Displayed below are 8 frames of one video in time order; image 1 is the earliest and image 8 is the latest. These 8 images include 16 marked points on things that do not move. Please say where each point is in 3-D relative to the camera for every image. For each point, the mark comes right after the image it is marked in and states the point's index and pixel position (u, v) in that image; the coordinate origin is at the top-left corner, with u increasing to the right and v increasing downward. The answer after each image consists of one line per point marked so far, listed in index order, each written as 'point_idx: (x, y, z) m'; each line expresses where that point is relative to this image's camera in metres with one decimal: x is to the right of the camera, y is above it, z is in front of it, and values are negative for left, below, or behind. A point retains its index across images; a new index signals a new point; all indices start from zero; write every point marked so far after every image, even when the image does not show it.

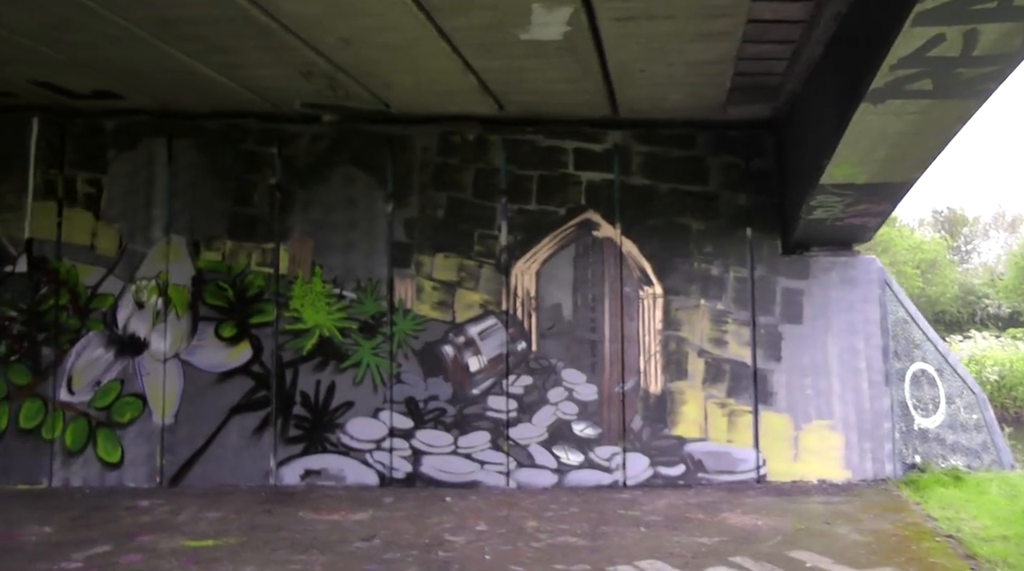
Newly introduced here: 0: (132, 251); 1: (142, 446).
0: (-1.7, +0.2, +4.6) m
1: (-1.6, -0.7, +4.5) m
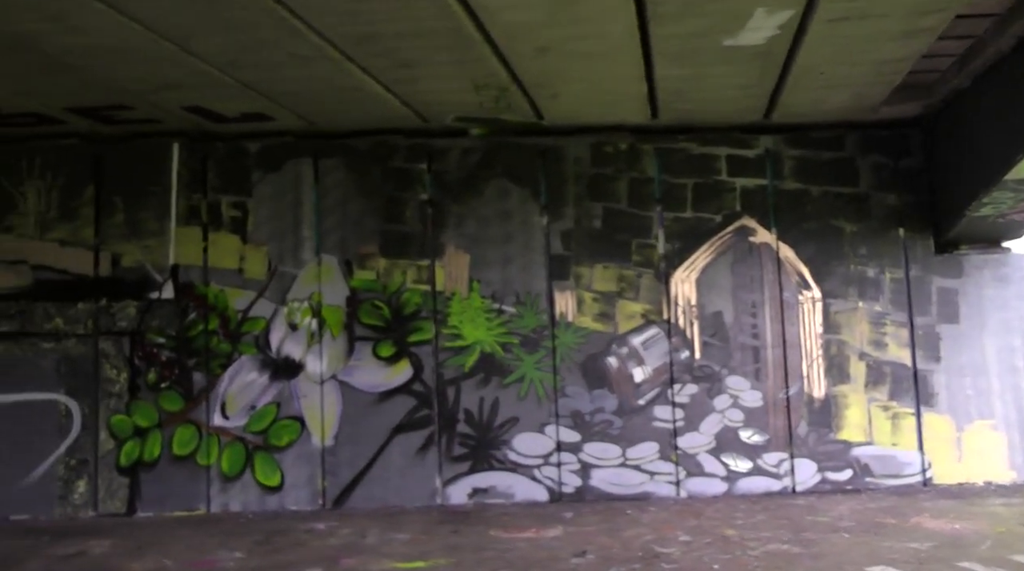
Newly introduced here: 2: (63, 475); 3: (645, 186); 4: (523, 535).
0: (-1.0, +0.1, +4.5) m
1: (-0.9, -0.8, +4.4) m
2: (-2.0, -0.8, +4.4) m
3: (+0.6, +0.4, +4.5) m
4: (+0.1, -1.0, +3.8) m
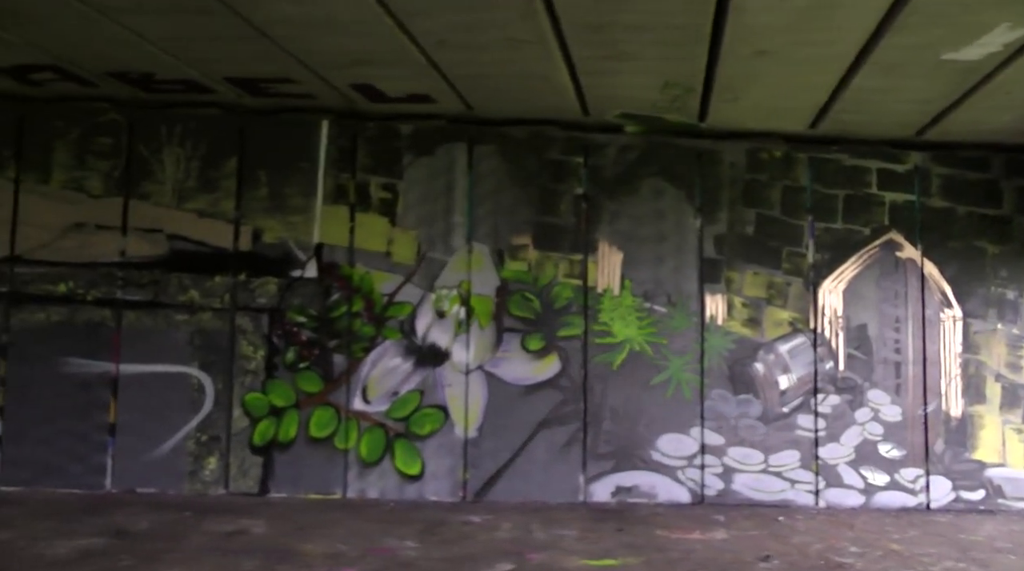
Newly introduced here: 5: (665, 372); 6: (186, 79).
0: (-0.3, +0.1, +4.4) m
1: (-0.3, -0.8, +4.3) m
2: (-1.4, -0.7, +4.3) m
3: (+1.3, +0.4, +4.5) m
4: (+0.7, -1.0, +3.8) m
5: (+0.7, -0.4, +4.4) m
6: (-1.4, +0.9, +4.2) m
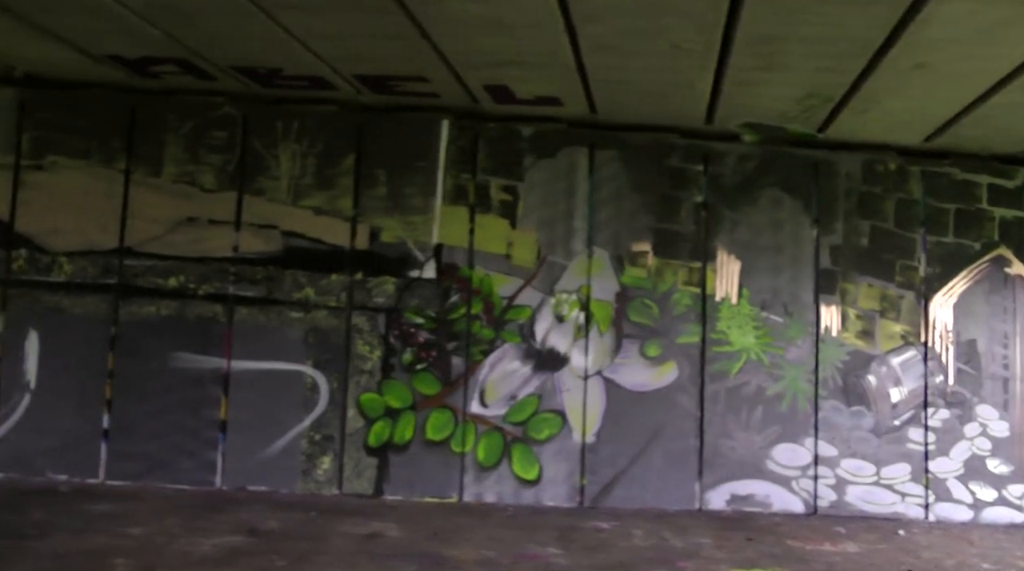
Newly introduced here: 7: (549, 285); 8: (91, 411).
0: (+0.2, +0.1, +4.4) m
1: (+0.2, -0.8, +4.3) m
2: (-0.9, -0.7, +4.3) m
3: (+1.8, +0.4, +4.5) m
4: (+1.2, -1.0, +3.8) m
5: (+1.2, -0.4, +4.4) m
6: (-0.8, +0.9, +4.2) m
7: (+0.2, 0.0, +4.4) m
8: (-1.8, -0.5, +4.3) m
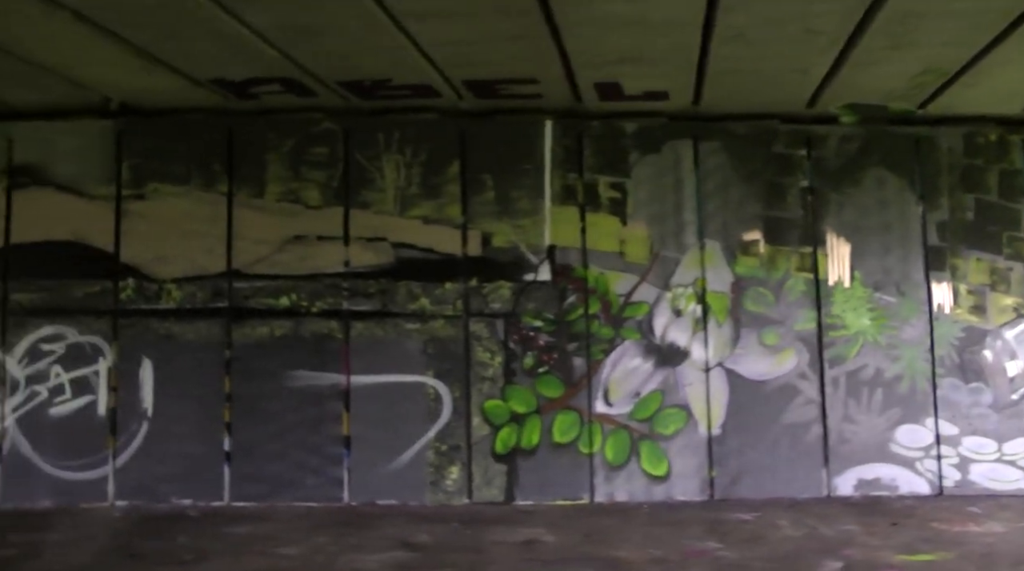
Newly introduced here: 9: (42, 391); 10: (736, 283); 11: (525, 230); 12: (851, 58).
0: (+0.7, +0.1, +4.4) m
1: (+0.8, -0.7, +4.3) m
2: (-0.3, -0.7, +4.3) m
3: (+2.3, +0.5, +4.5) m
4: (+1.8, -0.9, +3.8) m
5: (+1.7, -0.3, +4.4) m
6: (-0.4, +0.8, +4.1) m
7: (+0.7, 0.0, +4.4) m
8: (-1.3, -0.6, +4.3) m
9: (-2.1, -0.5, +4.3) m
10: (+1.0, 0.0, +4.4) m
11: (0.0, +0.2, +4.4) m
12: (+1.3, +0.8, +3.8) m
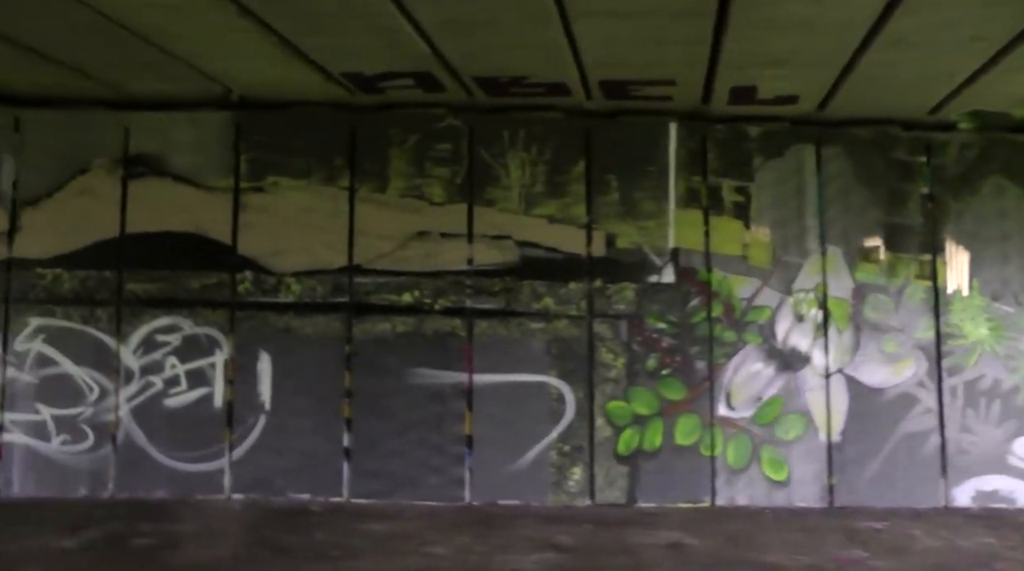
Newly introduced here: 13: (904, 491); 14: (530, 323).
0: (+1.2, +0.1, +4.4) m
1: (+1.3, -0.8, +4.3) m
2: (+0.2, -0.7, +4.2) m
3: (+2.8, +0.4, +4.5) m
4: (+2.3, -1.0, +3.8) m
5: (+2.2, -0.4, +4.4) m
6: (+0.2, +0.8, +4.1) m
7: (+1.2, 0.0, +4.4) m
8: (-0.8, -0.6, +4.3) m
9: (-1.5, -0.4, +4.3) m
10: (+1.5, 0.0, +4.4) m
11: (+0.6, +0.2, +4.3) m
12: (+1.8, +0.8, +3.8) m
13: (+1.7, -0.9, +4.3) m
14: (+0.1, -0.2, +4.3) m
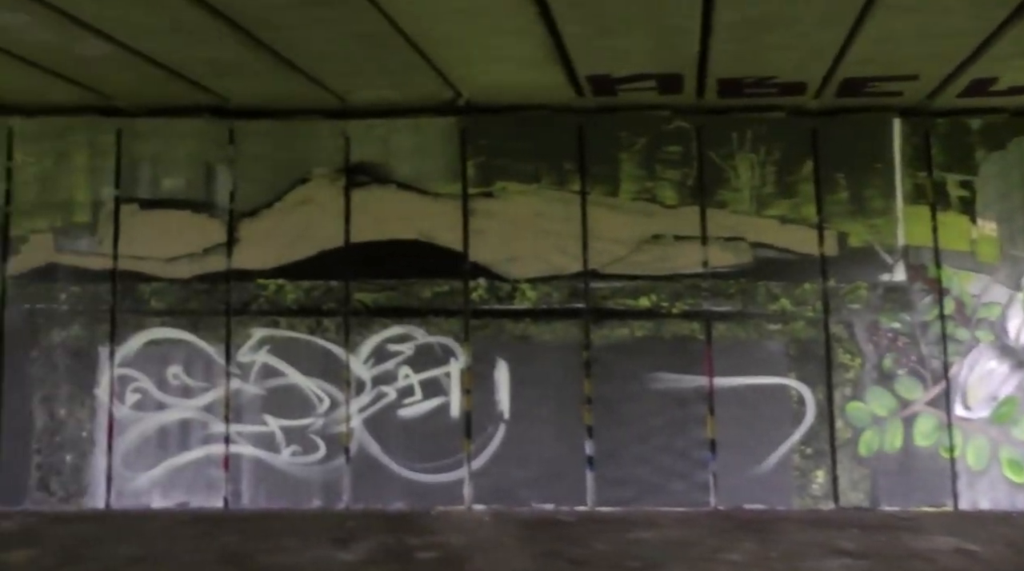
0: (+2.2, +0.1, +4.3) m
1: (+2.3, -0.8, +4.2) m
2: (+1.2, -0.8, +4.2) m
3: (+3.8, +0.5, +4.4) m
4: (+3.3, -0.9, +3.7) m
5: (+3.2, -0.3, +4.3) m
6: (+1.2, +0.8, +4.0) m
7: (+2.2, 0.0, +4.3) m
8: (+0.2, -0.6, +4.2) m
9: (-0.5, -0.5, +4.2) m
10: (+2.5, 0.0, +4.3) m
11: (+1.6, +0.2, +4.3) m
12: (+2.8, +0.8, +3.7) m
13: (+2.7, -0.9, +4.2) m
14: (+1.1, -0.2, +4.2) m
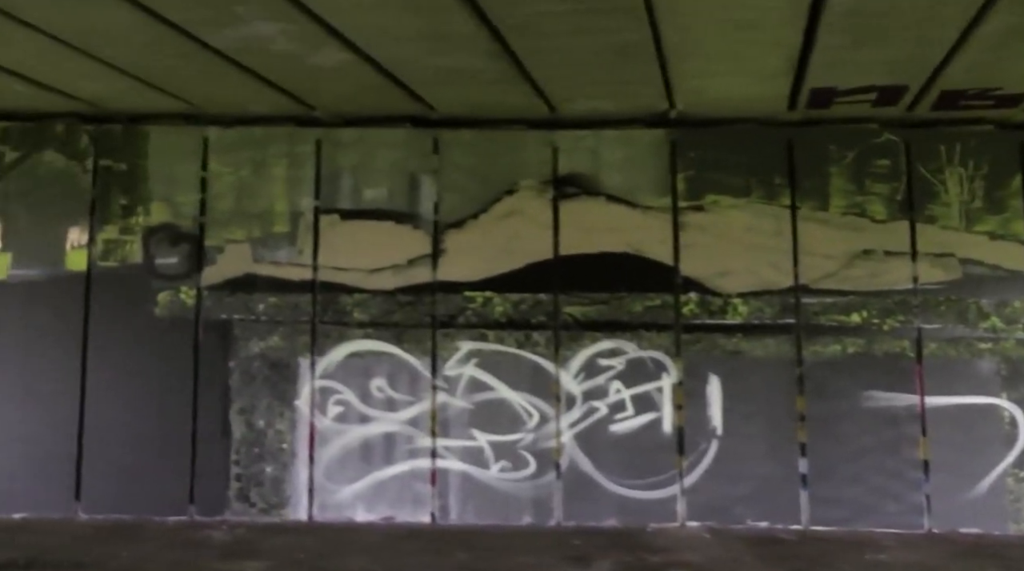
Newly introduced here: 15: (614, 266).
0: (+3.1, 0.0, +4.2) m
1: (+3.2, -0.8, +4.1) m
2: (+2.1, -0.8, +4.1) m
3: (+4.7, +0.4, +4.3) m
4: (+4.2, -1.0, +3.5) m
5: (+4.1, -0.4, +4.1) m
6: (+2.0, +0.8, +4.0) m
7: (+3.1, -0.1, +4.2) m
8: (+1.1, -0.7, +4.1) m
9: (+0.4, -0.5, +4.2) m
10: (+3.4, -0.1, +4.2) m
11: (+2.5, +0.2, +4.2) m
12: (+3.7, +0.8, +3.6) m
13: (+3.6, -0.9, +4.1) m
14: (+2.0, -0.2, +4.1) m
15: (+0.4, +0.1, +4.3) m
